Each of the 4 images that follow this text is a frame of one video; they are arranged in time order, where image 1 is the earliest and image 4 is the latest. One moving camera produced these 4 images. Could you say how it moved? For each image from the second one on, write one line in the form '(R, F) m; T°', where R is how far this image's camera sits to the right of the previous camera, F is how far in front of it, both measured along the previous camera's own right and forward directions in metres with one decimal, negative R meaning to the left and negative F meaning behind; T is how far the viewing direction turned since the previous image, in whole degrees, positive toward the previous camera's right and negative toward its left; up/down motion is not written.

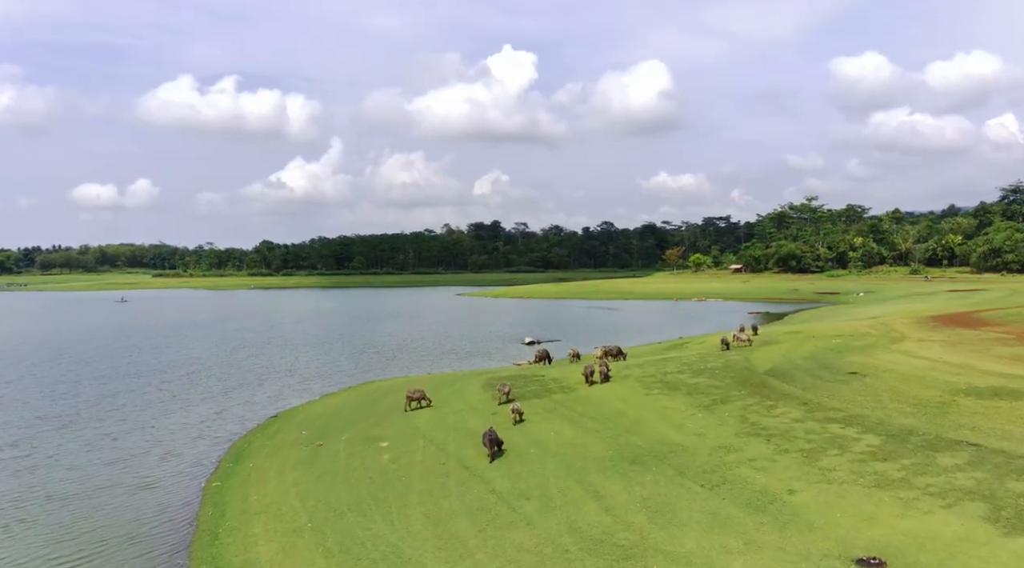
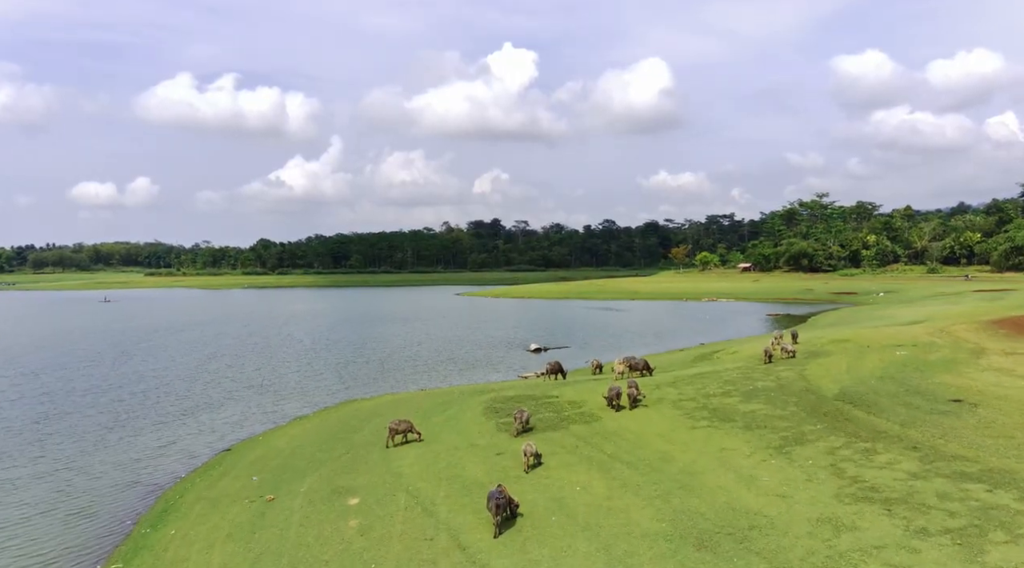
(-0.3, +7.3) m; 0°
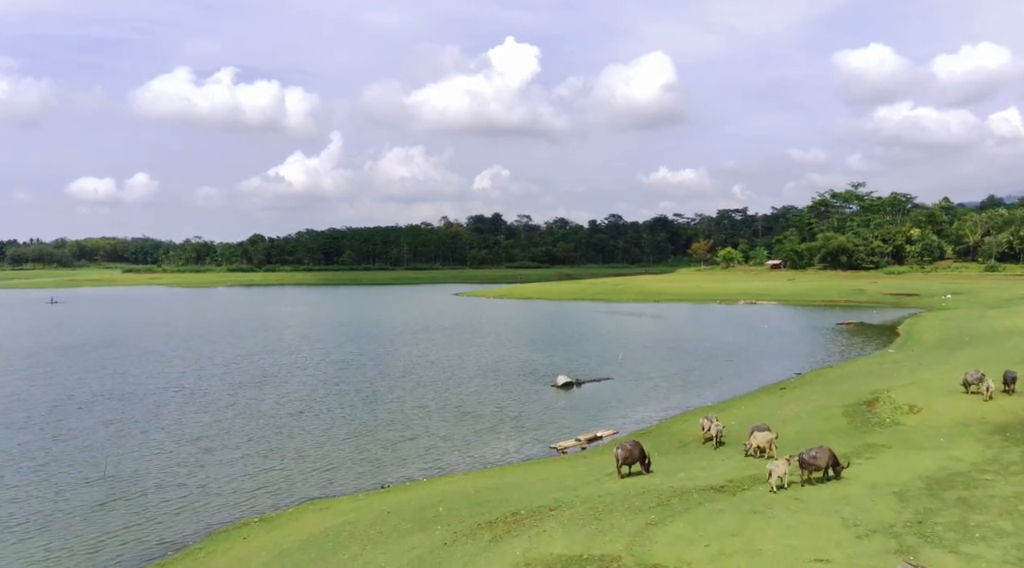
(-1.0, +20.4) m; 0°
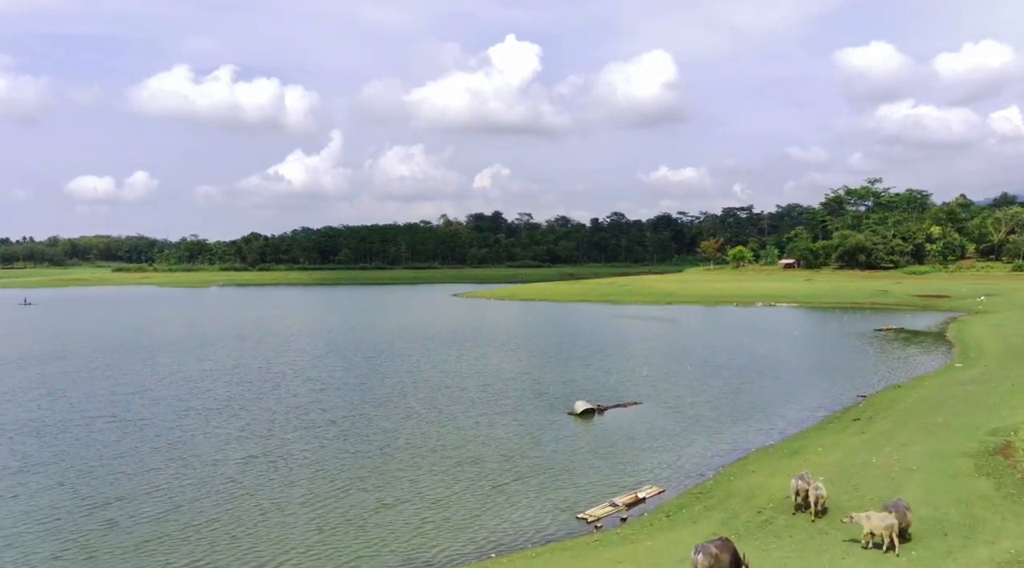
(-0.4, +8.3) m; 0°
